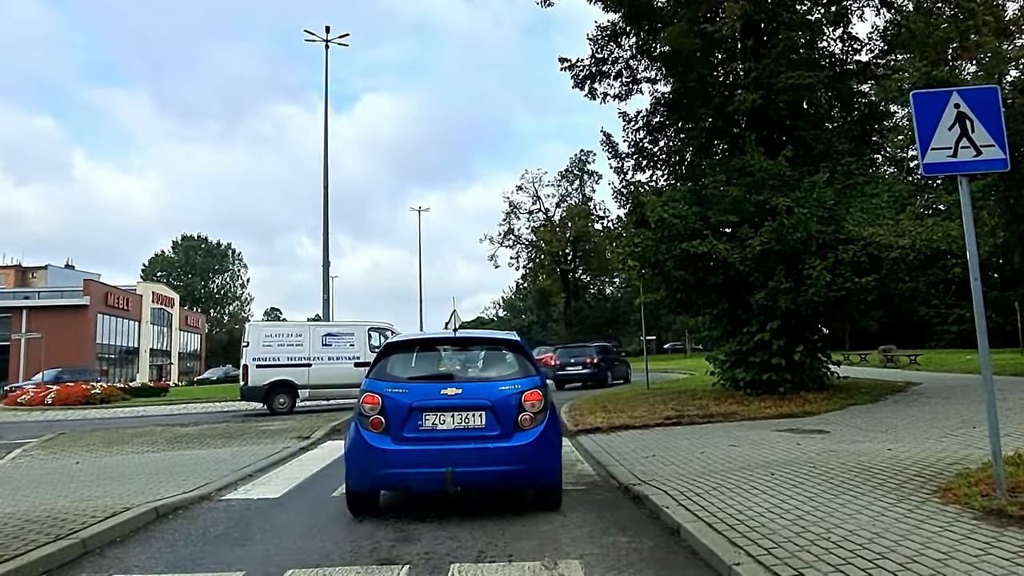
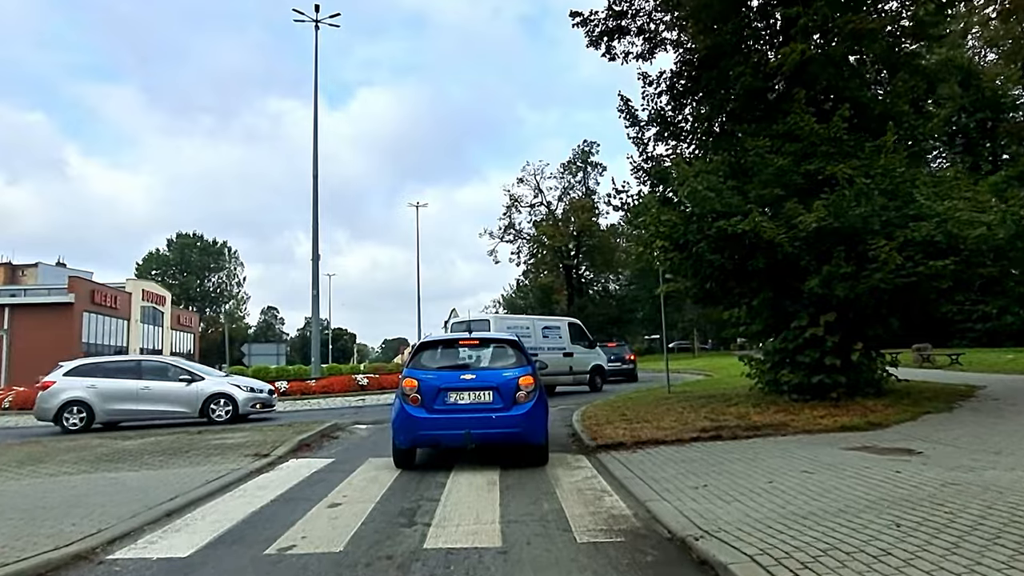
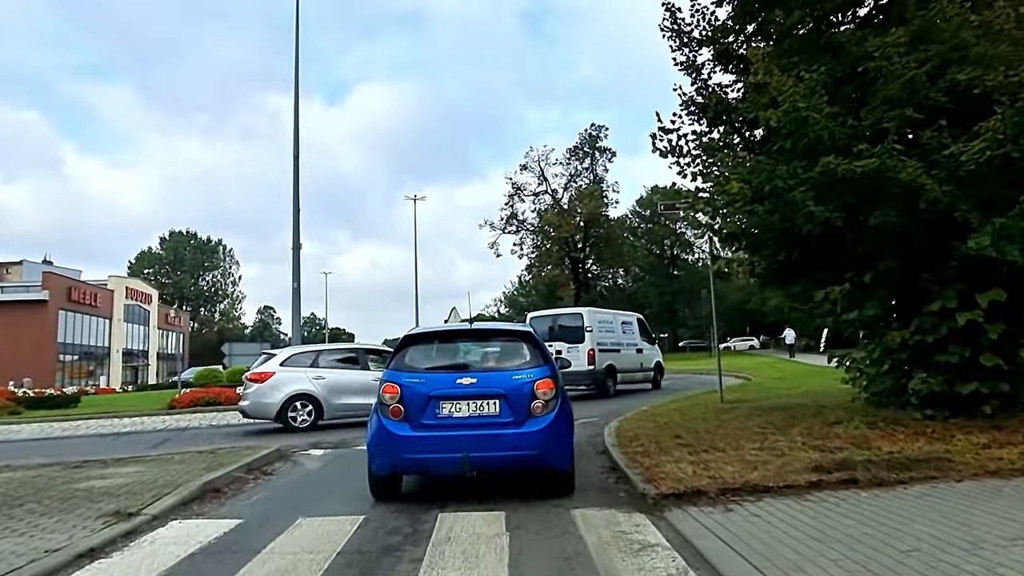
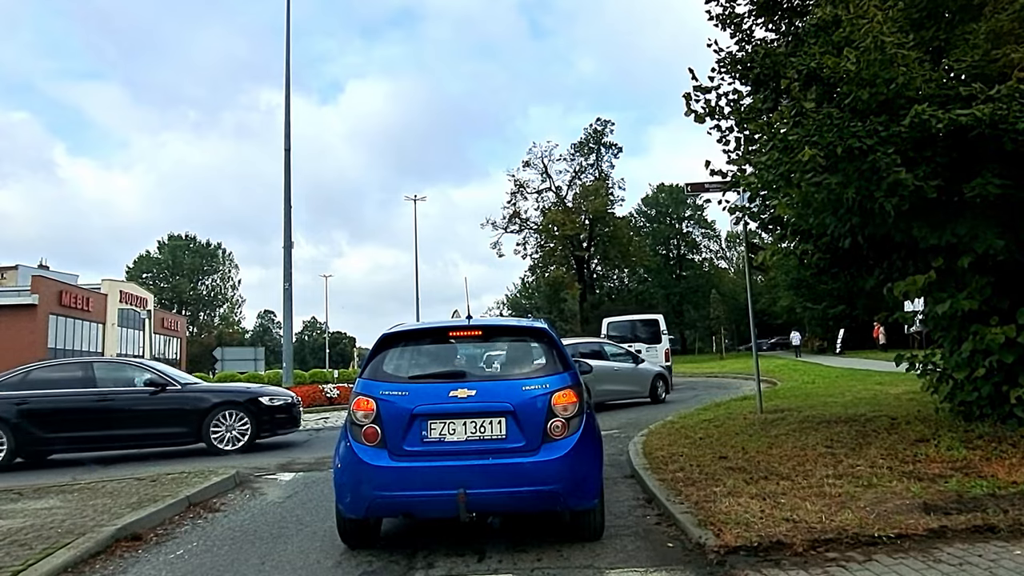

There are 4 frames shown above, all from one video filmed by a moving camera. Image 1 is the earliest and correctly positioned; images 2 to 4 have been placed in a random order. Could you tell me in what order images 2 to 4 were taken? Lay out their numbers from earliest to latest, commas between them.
2, 3, 4
